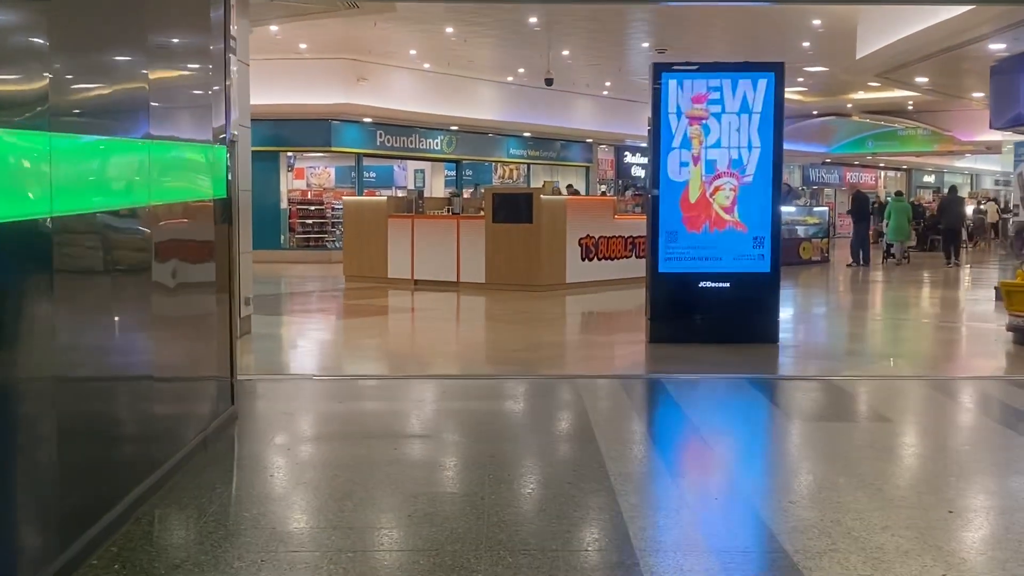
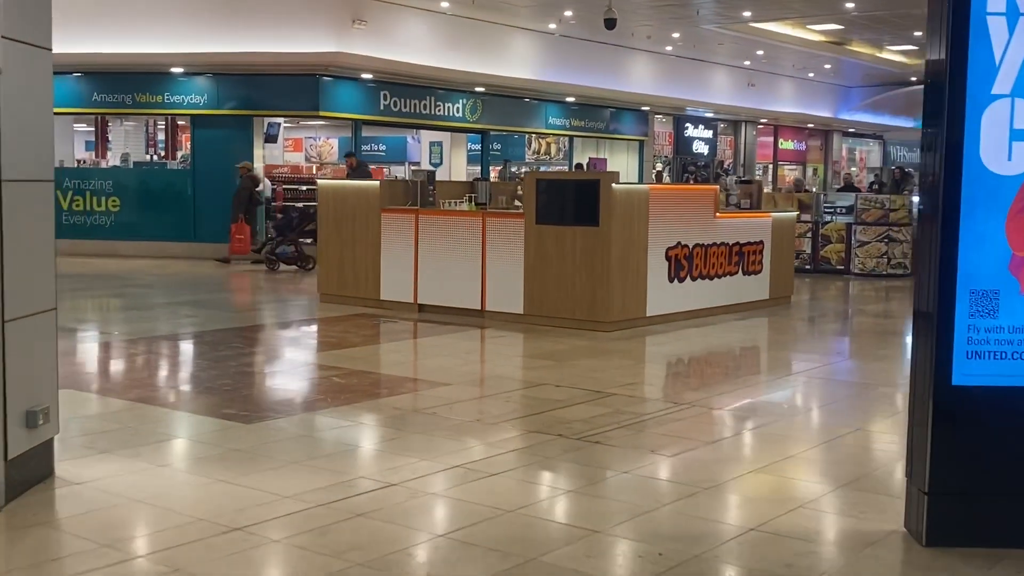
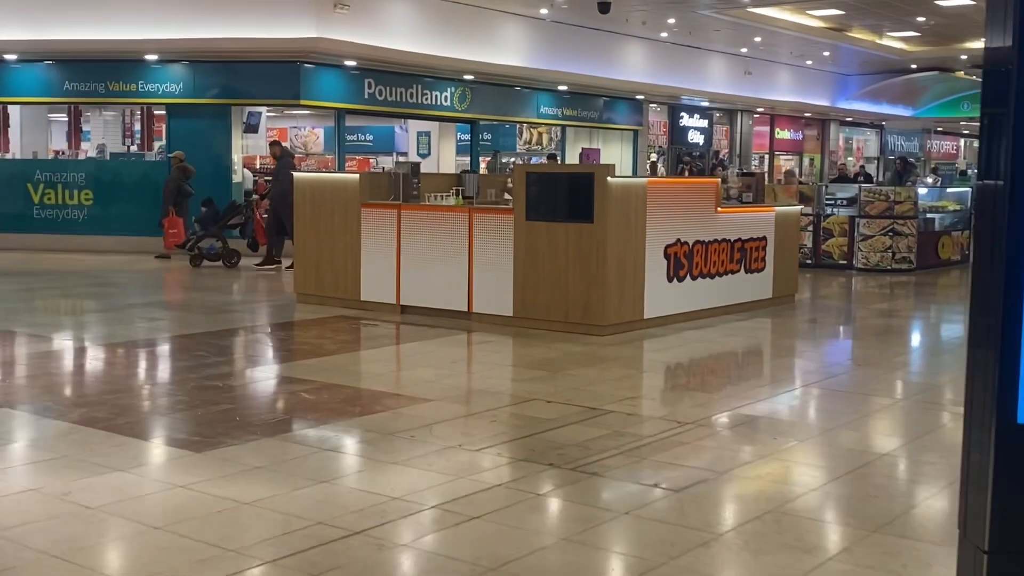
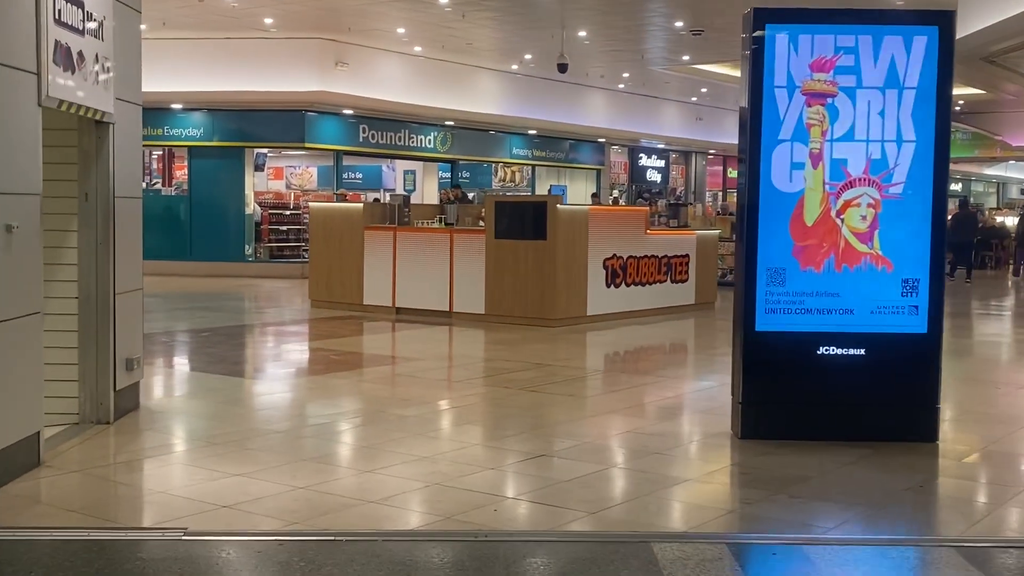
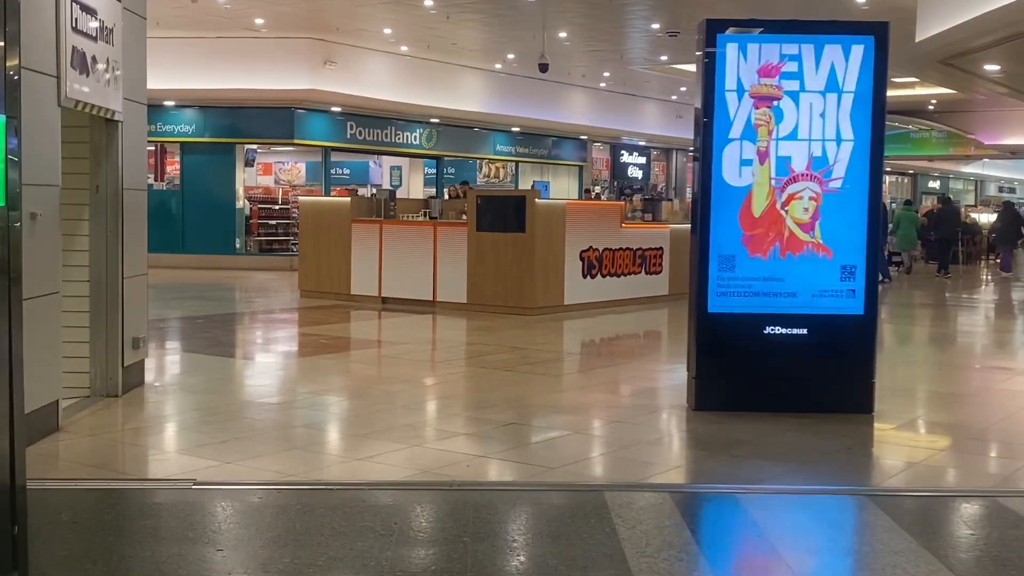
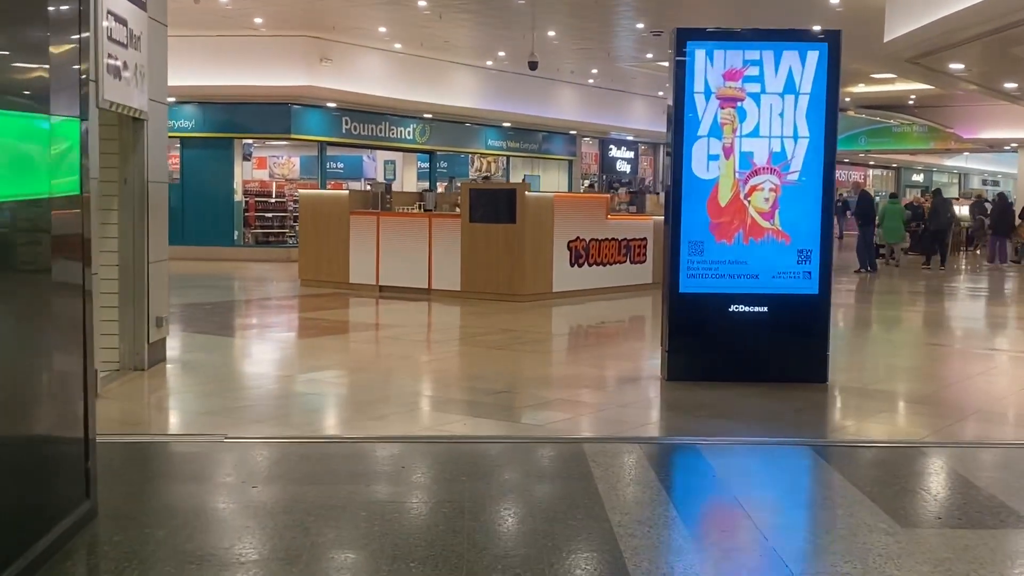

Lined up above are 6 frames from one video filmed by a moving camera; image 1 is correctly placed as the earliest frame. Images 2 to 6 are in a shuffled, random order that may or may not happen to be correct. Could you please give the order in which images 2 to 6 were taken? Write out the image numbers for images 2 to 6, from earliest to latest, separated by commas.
6, 5, 4, 2, 3
